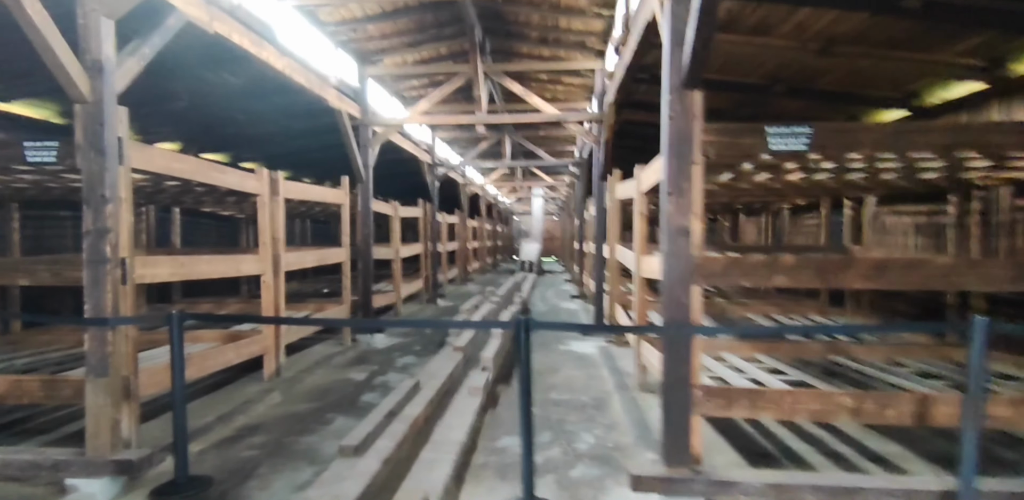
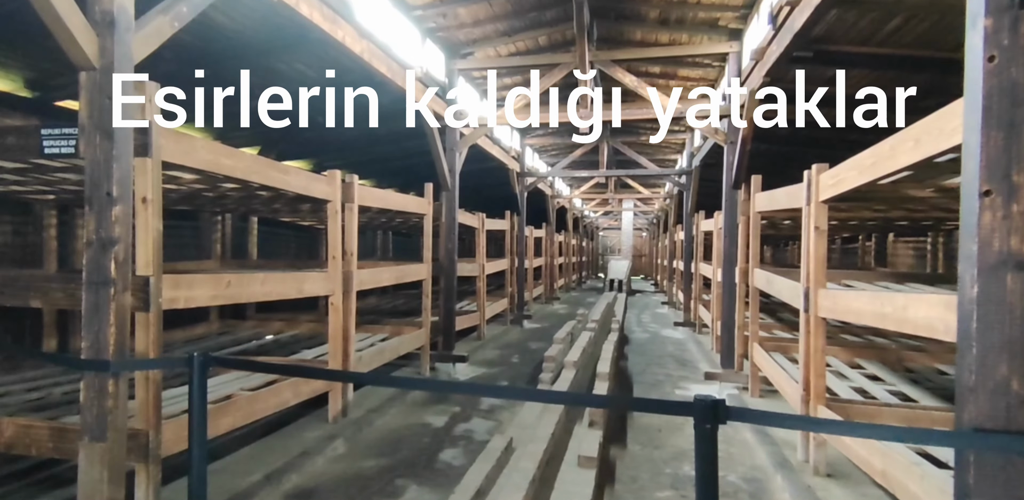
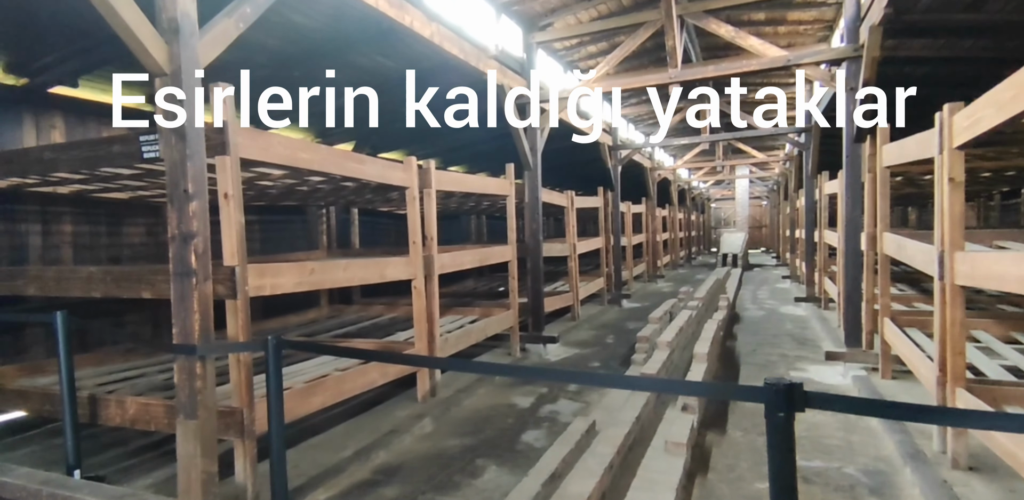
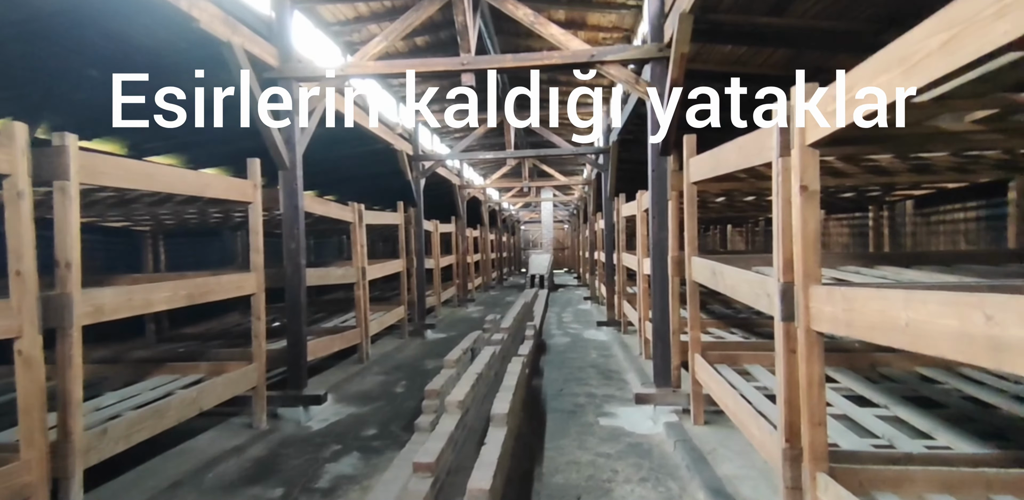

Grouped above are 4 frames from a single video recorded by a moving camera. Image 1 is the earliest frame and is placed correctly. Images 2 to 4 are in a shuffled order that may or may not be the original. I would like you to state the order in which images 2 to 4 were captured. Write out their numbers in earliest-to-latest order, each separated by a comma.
2, 3, 4
